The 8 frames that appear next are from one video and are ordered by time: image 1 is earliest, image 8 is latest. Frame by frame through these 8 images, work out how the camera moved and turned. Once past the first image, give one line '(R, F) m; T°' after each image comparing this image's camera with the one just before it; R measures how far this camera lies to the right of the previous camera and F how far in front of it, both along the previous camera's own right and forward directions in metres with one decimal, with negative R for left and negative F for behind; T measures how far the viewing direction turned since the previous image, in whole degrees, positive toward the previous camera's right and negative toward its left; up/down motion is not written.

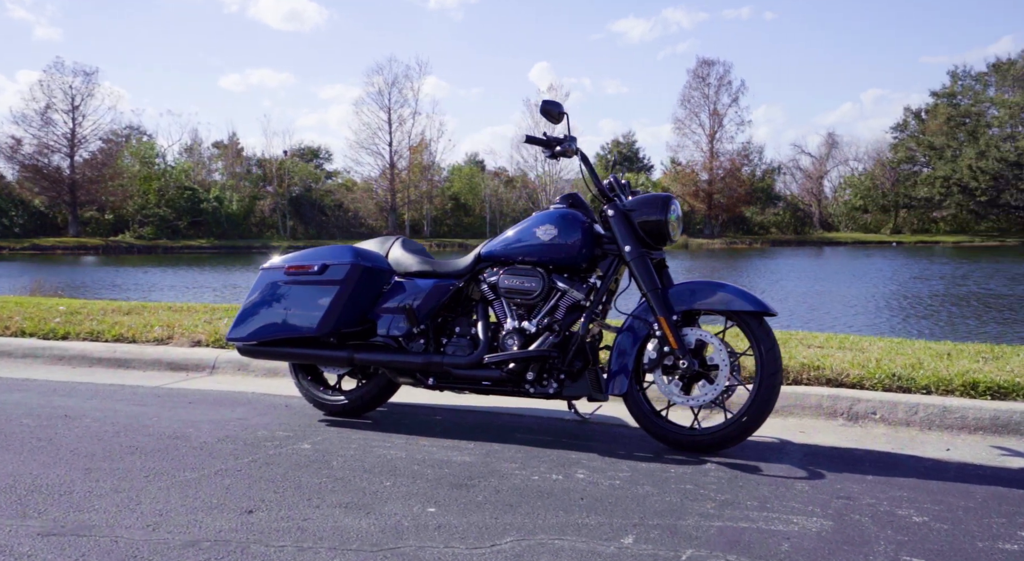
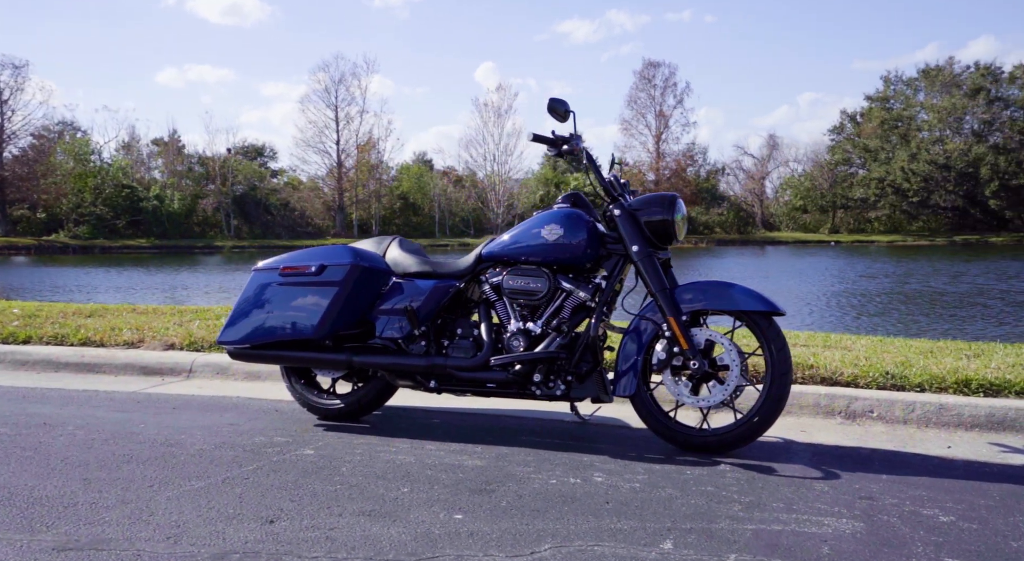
(-0.4, +0.1) m; +4°
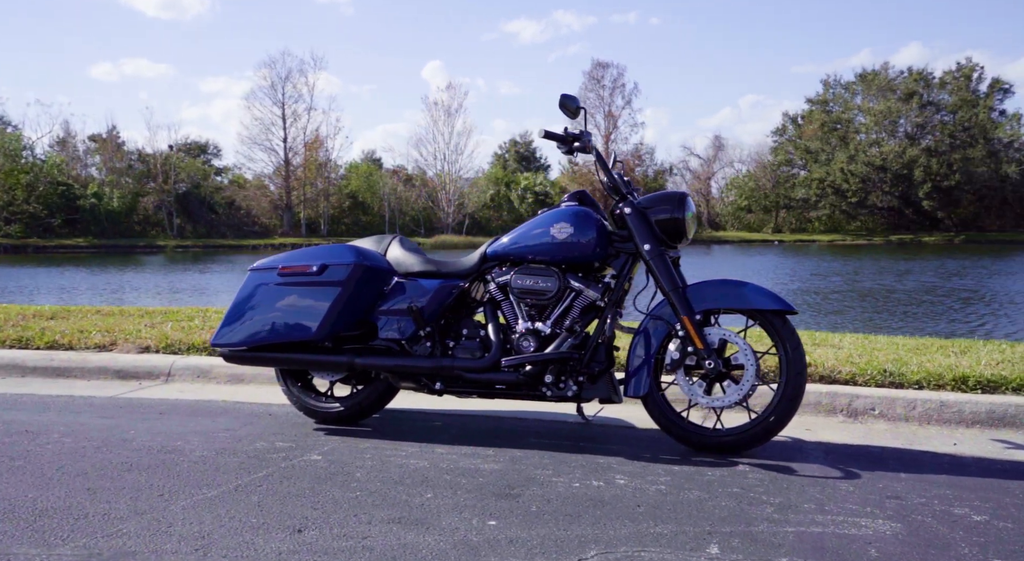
(-0.4, +0.1) m; +4°
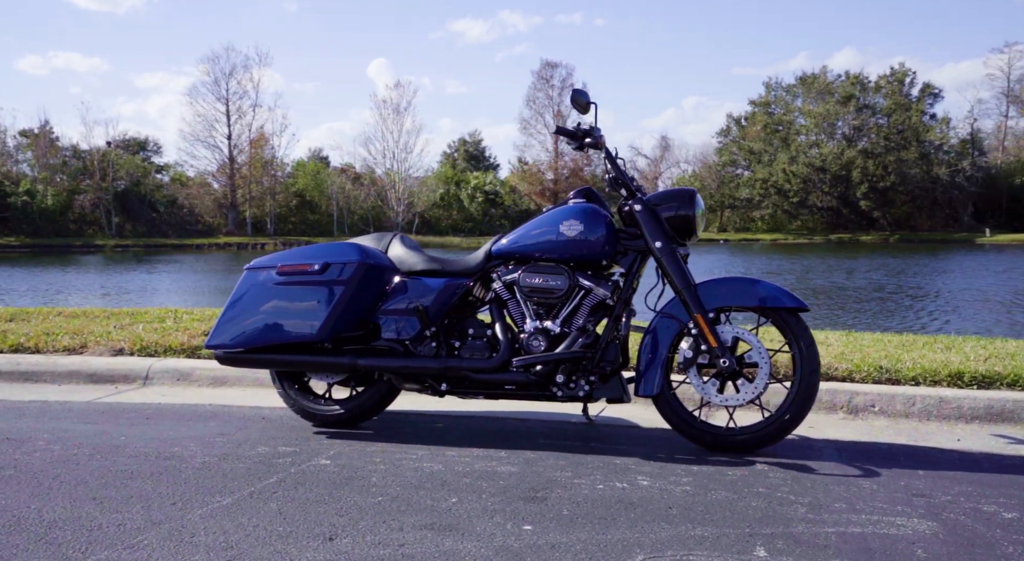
(-0.4, +0.1) m; +4°
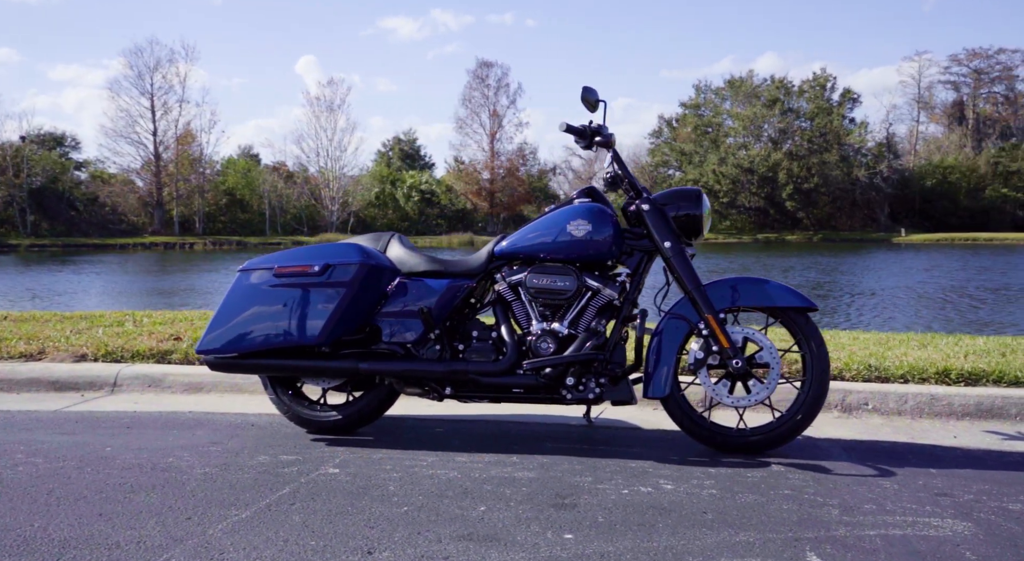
(-0.5, +0.2) m; +5°
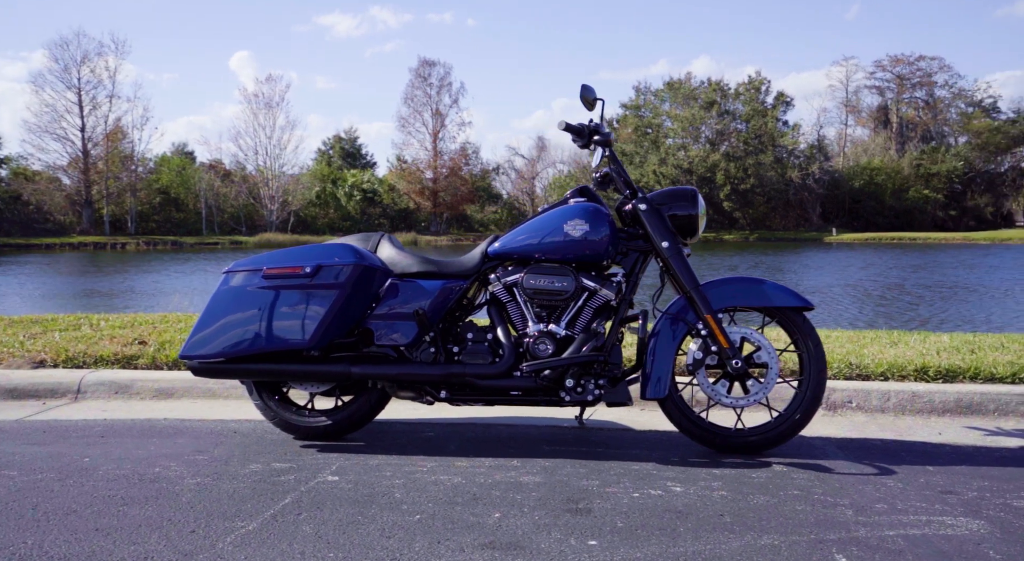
(-0.4, +0.1) m; +4°
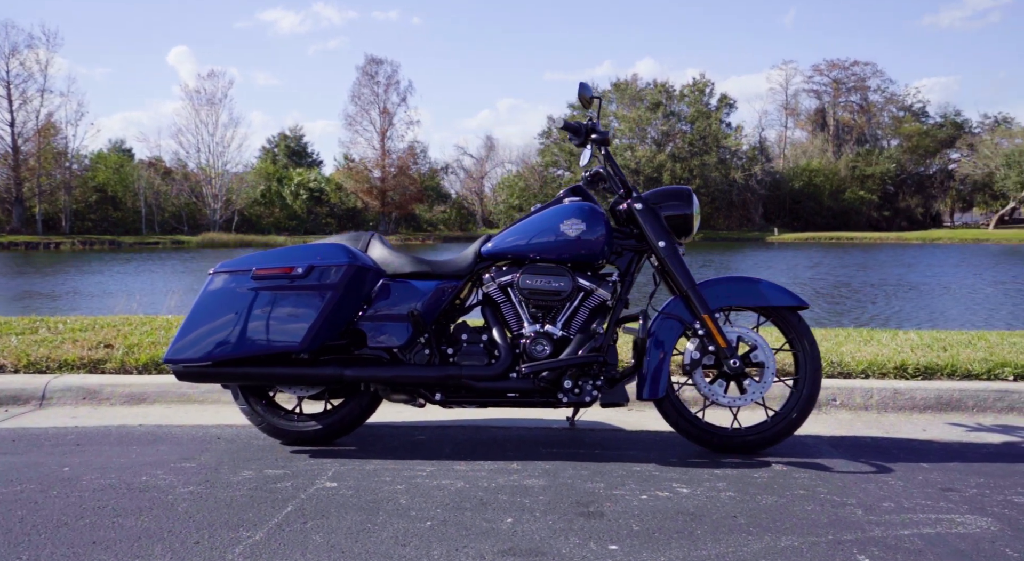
(-0.3, +0.1) m; +4°
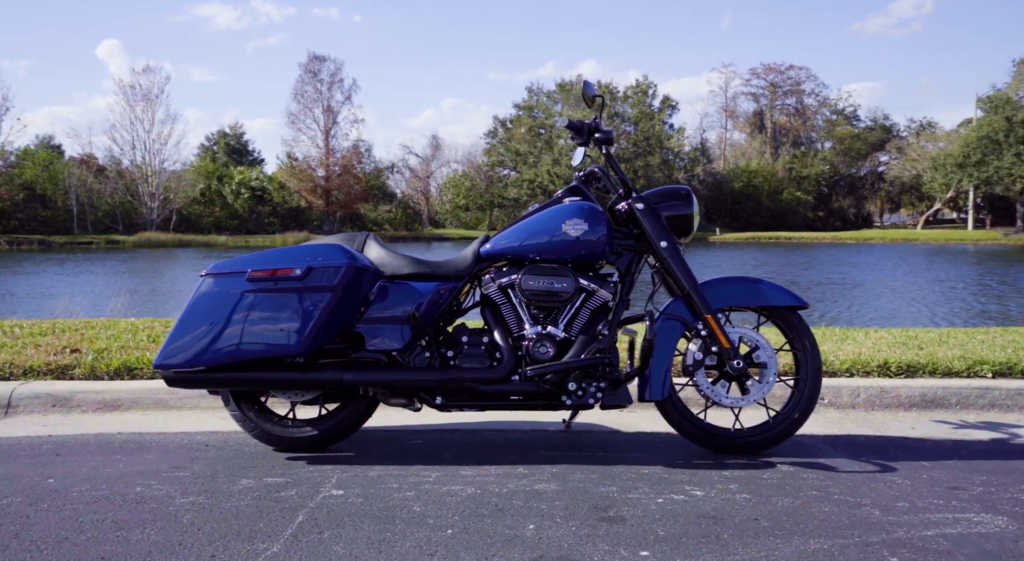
(-0.4, +0.1) m; +4°
